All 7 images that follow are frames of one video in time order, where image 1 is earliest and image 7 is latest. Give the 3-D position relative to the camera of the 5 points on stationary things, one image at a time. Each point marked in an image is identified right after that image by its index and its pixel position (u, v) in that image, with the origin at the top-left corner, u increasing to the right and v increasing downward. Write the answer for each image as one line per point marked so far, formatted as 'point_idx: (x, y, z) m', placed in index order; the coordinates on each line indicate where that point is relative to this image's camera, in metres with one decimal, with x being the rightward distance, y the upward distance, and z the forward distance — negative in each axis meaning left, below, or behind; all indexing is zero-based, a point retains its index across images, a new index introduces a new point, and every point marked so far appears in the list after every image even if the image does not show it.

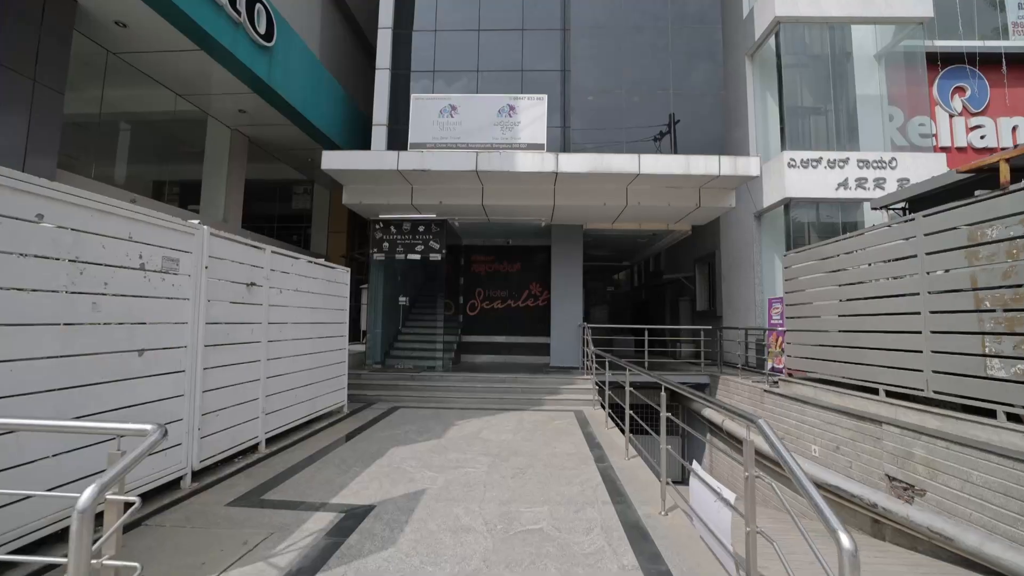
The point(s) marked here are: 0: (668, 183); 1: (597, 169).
0: (+2.2, +1.5, +7.7) m
1: (+1.1, +1.5, +7.2) m
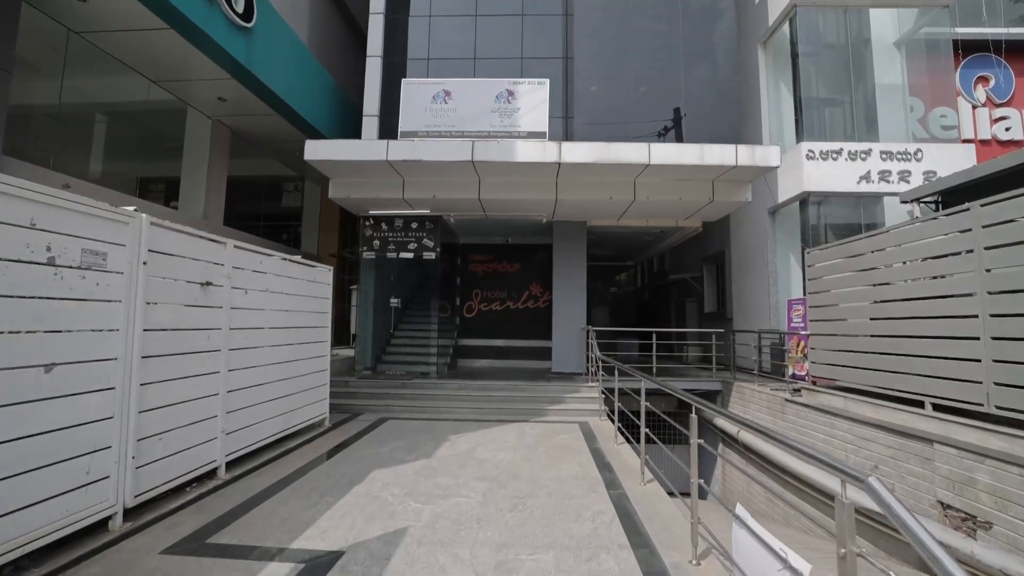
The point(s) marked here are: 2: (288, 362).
0: (+2.1, +1.5, +7.2) m
1: (+1.1, +1.5, +6.6) m
2: (-2.0, -0.7, +4.9) m
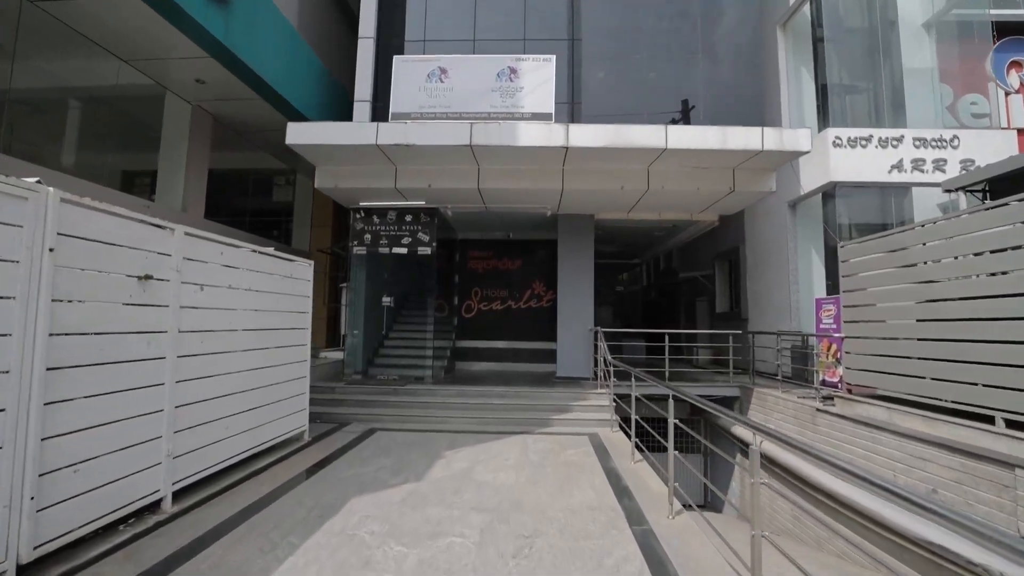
0: (+2.2, +1.5, +6.5) m
1: (+1.1, +1.6, +6.0) m
2: (-1.9, -0.6, +4.3) m
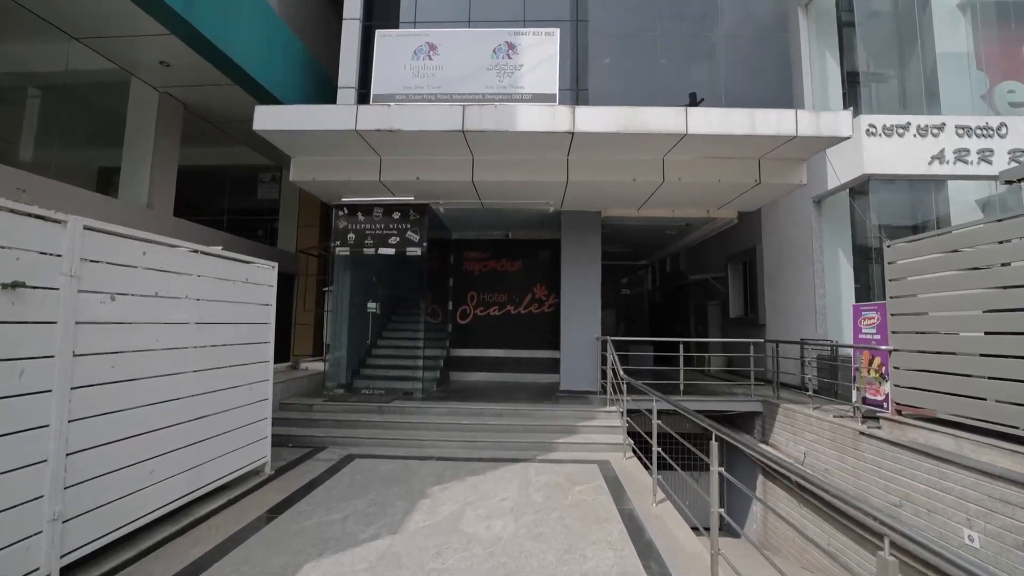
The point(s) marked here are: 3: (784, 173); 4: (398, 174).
0: (+2.2, +1.4, +5.8) m
1: (+1.1, +1.5, +5.3) m
2: (-2.0, -0.7, +3.5) m
3: (+3.0, +1.3, +6.1) m
4: (-1.3, +1.3, +6.3) m
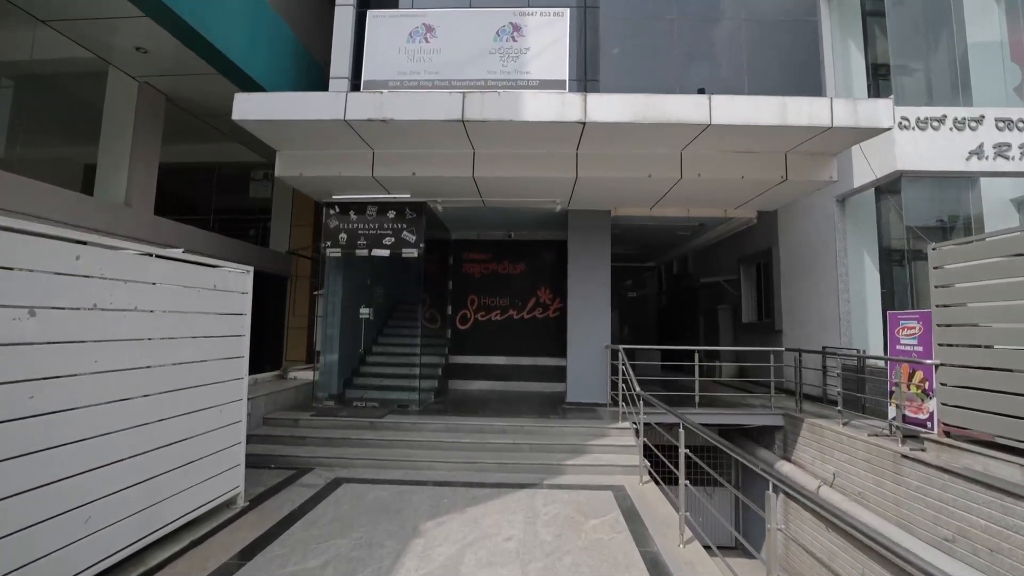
0: (+2.2, +1.4, +5.3) m
1: (+1.1, +1.4, +4.7) m
2: (-1.9, -0.7, +3.0) m
3: (+3.0, +1.2, +5.6) m
4: (-1.2, +1.2, +5.8) m
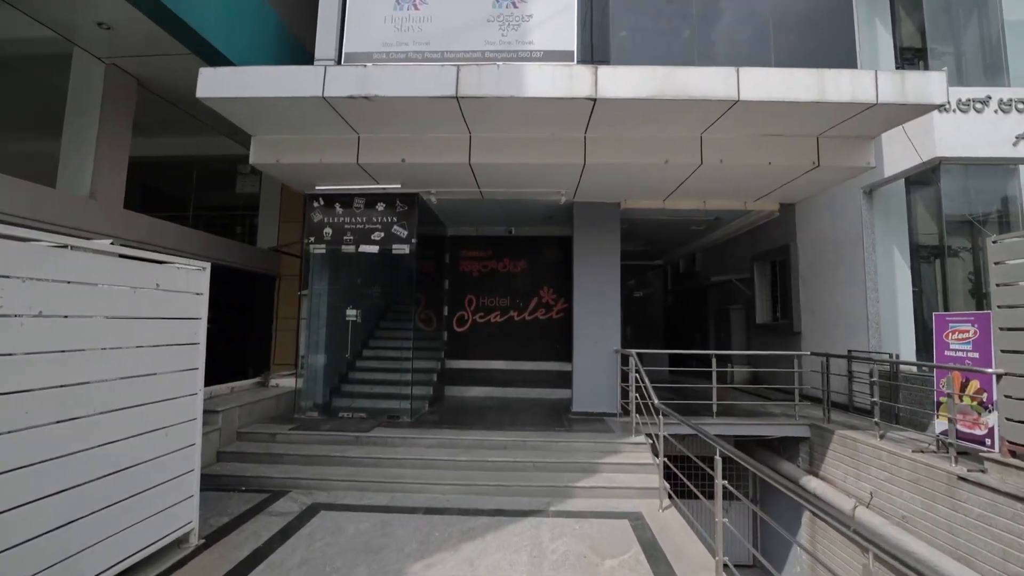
0: (+2.2, +1.4, +4.7) m
1: (+1.1, +1.5, +4.2) m
2: (-1.9, -0.7, +2.4) m
3: (+3.0, +1.2, +5.0) m
4: (-1.2, +1.2, +5.2) m
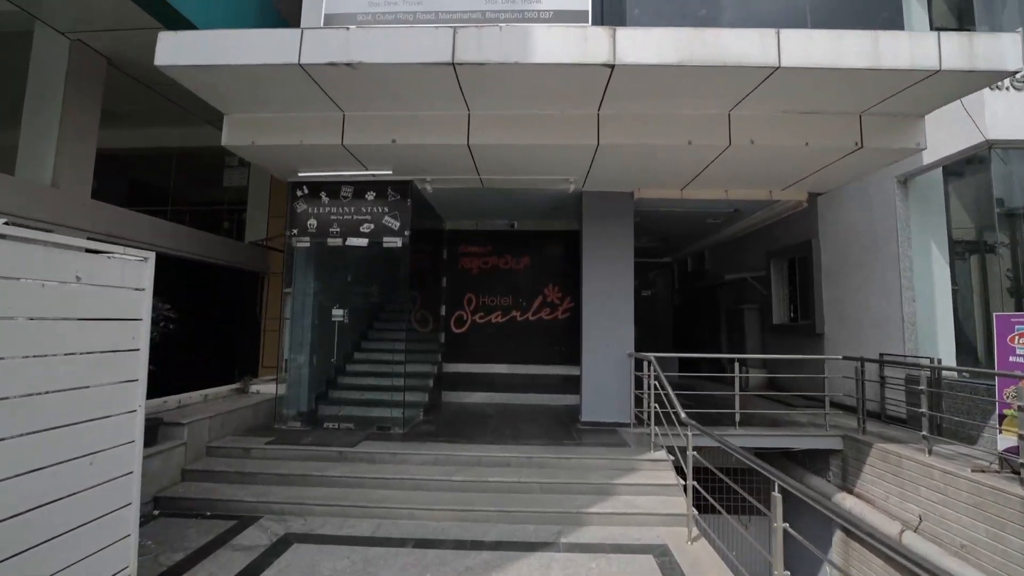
0: (+2.2, +1.4, +4.1) m
1: (+1.2, +1.5, +3.6) m
2: (-1.9, -0.7, +1.9) m
3: (+3.1, +1.2, +4.5) m
4: (-1.2, +1.3, +4.7) m
